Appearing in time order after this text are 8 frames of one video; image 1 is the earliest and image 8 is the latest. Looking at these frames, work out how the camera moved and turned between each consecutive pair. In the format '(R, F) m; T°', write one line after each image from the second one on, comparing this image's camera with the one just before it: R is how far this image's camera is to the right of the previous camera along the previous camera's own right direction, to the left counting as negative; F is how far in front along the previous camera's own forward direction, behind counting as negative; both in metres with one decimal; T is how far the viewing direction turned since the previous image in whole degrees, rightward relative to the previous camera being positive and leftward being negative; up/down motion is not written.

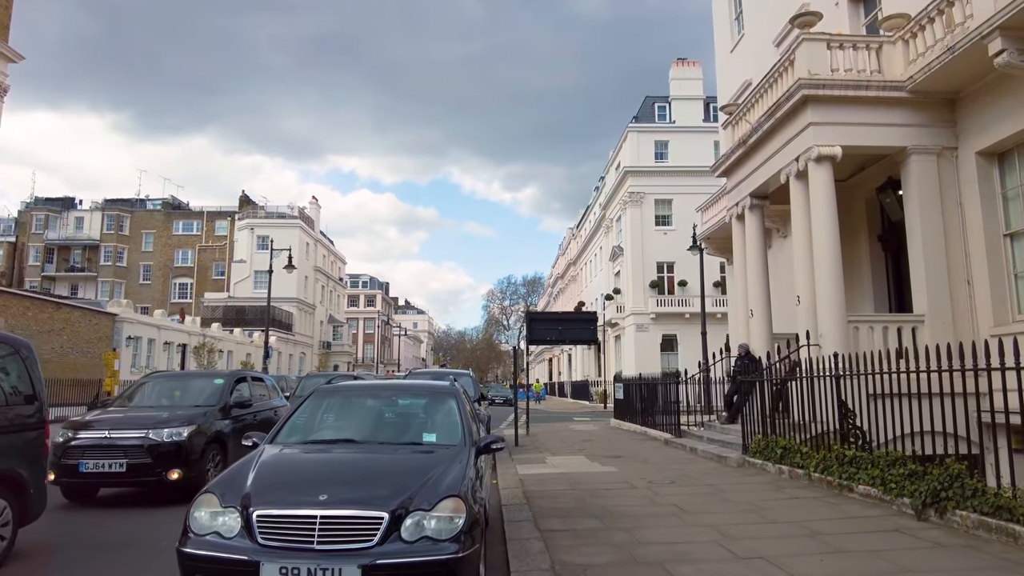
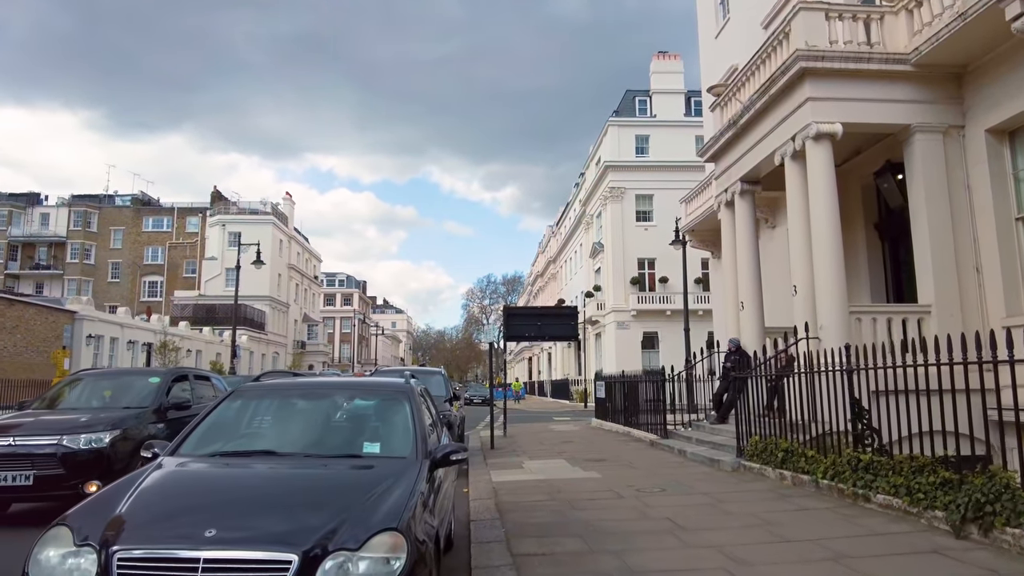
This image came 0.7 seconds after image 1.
(+0.1, +1.0) m; +2°
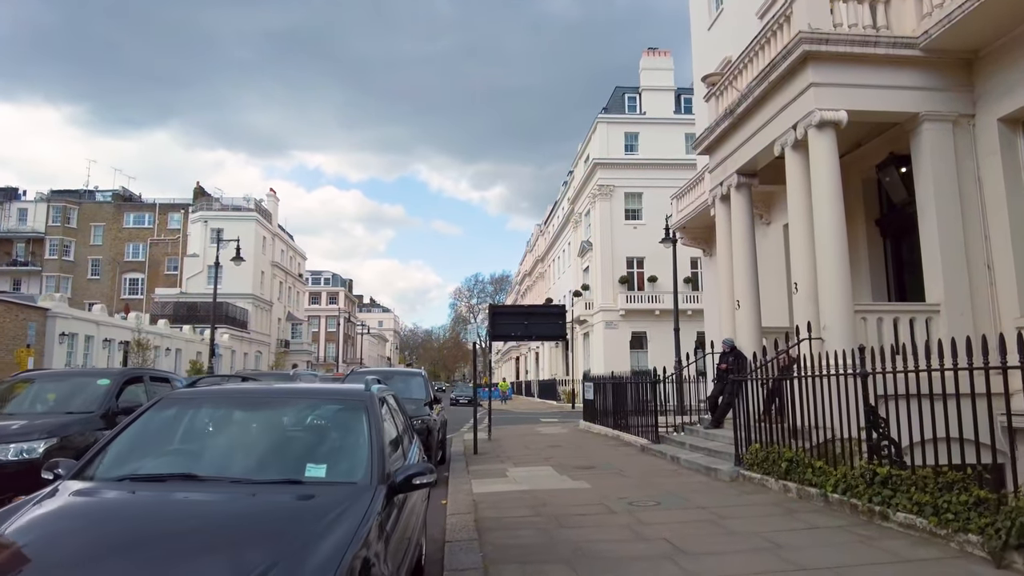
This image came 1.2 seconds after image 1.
(+0.1, +0.7) m; +1°
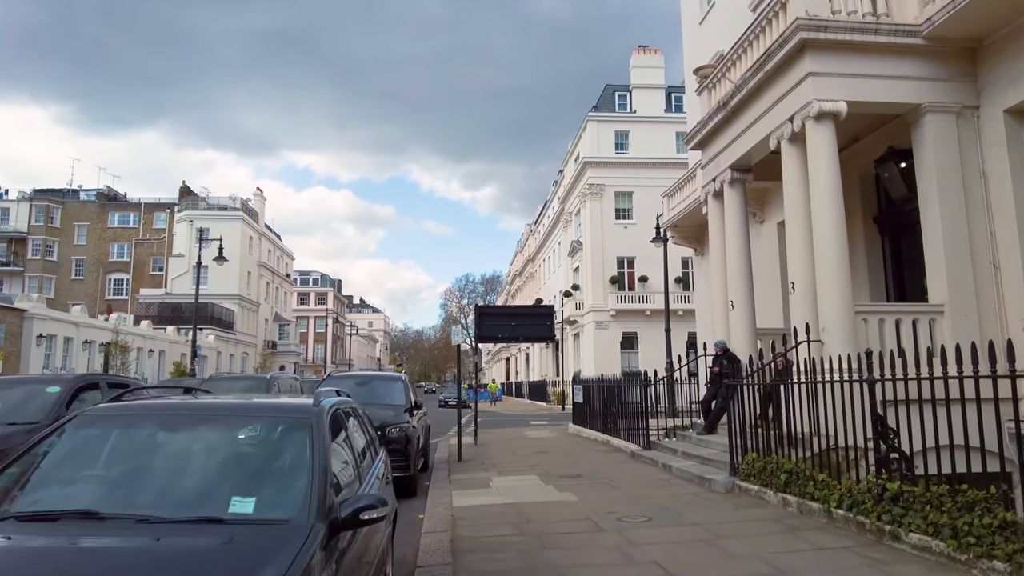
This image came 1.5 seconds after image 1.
(+0.1, +0.5) m; +1°
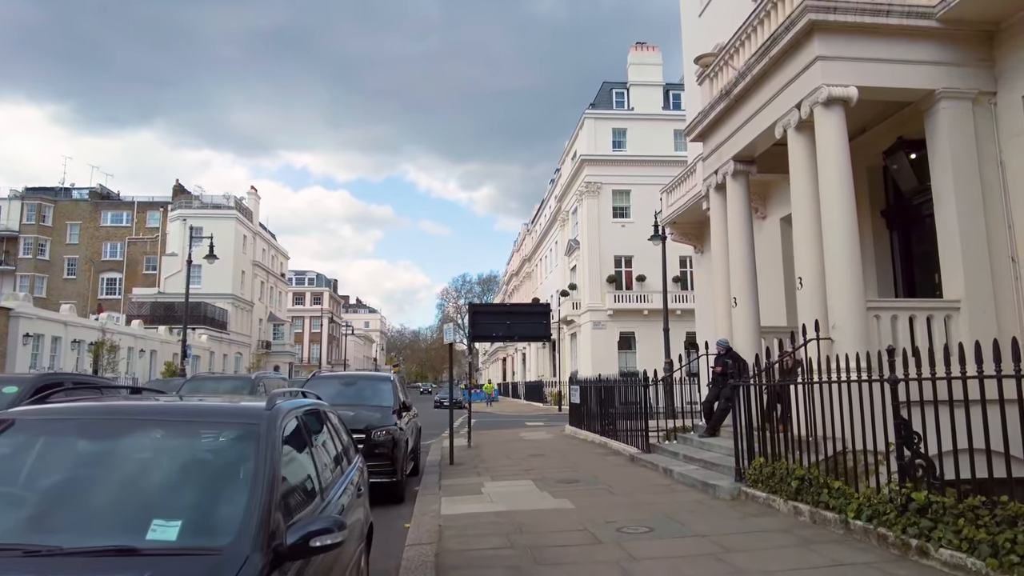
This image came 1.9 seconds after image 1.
(+0.1, +0.5) m; 0°
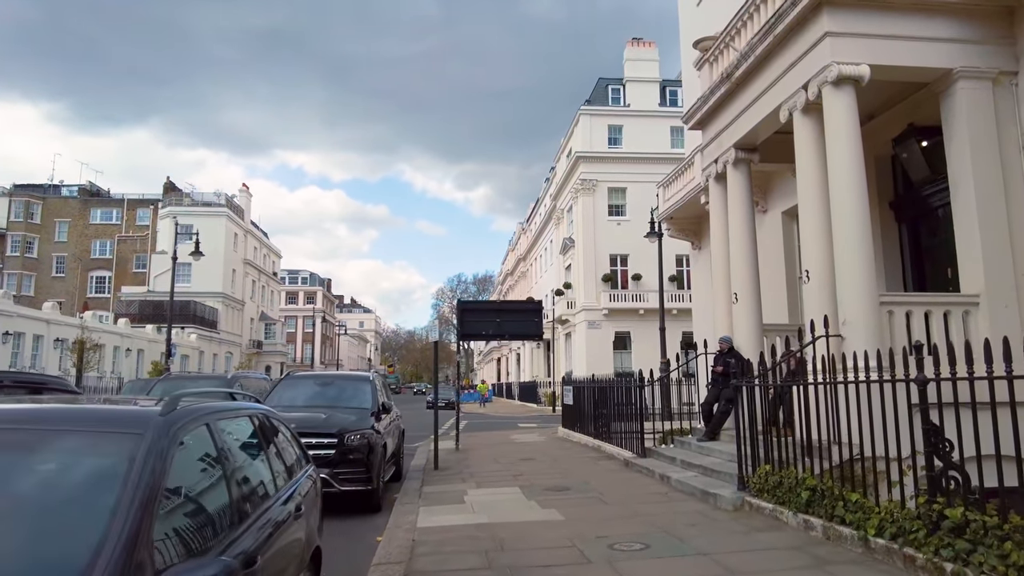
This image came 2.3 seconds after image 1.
(+0.1, +0.7) m; 0°
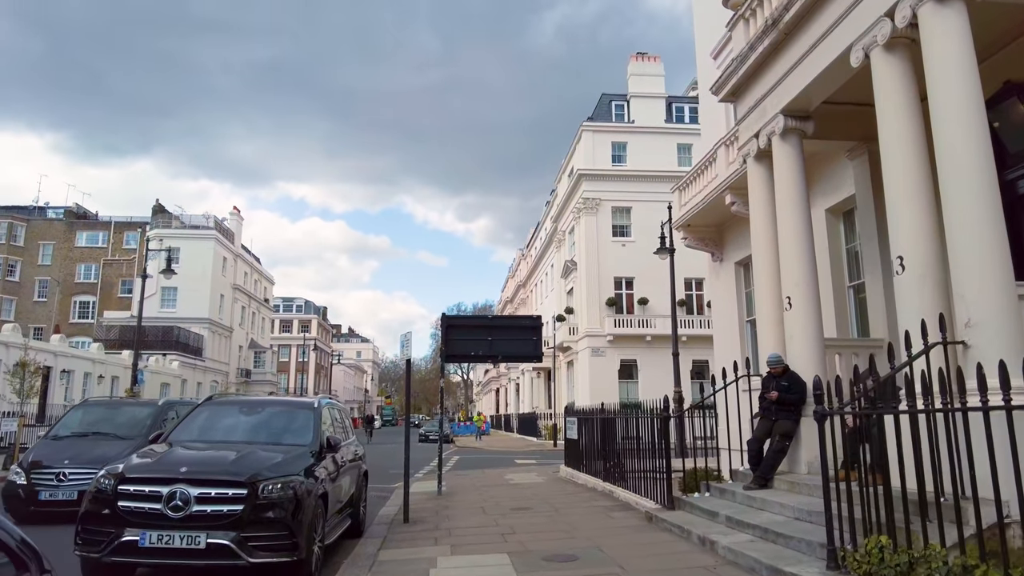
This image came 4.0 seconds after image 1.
(+0.1, +2.4) m; 0°
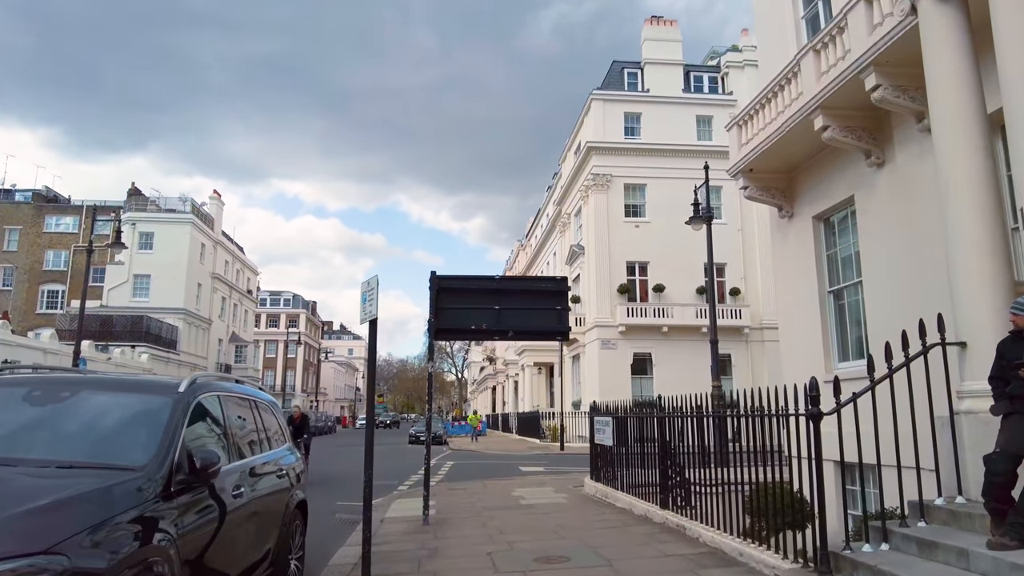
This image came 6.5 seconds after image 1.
(-0.3, +3.7) m; 0°
